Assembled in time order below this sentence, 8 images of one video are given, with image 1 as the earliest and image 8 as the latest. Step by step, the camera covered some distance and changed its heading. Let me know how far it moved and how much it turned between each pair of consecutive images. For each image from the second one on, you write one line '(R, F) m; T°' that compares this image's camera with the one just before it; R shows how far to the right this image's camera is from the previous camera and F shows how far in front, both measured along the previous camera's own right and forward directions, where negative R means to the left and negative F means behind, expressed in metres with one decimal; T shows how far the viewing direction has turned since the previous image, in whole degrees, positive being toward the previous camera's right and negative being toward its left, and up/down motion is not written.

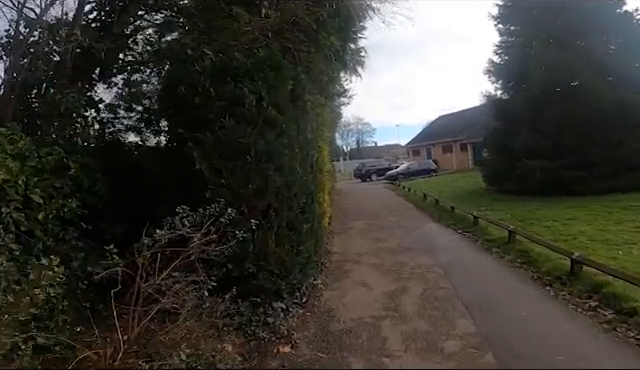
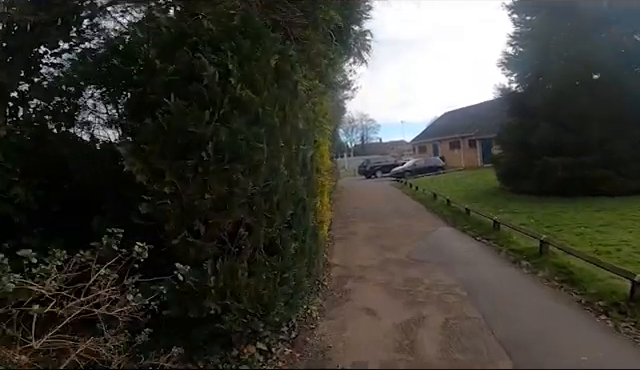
(+0.1, +1.4) m; -1°
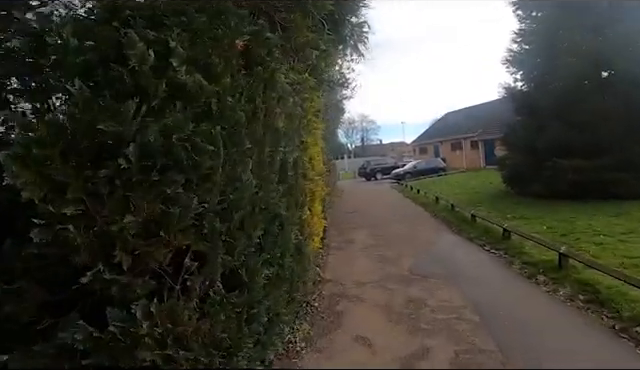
(+0.2, +0.9) m; 0°
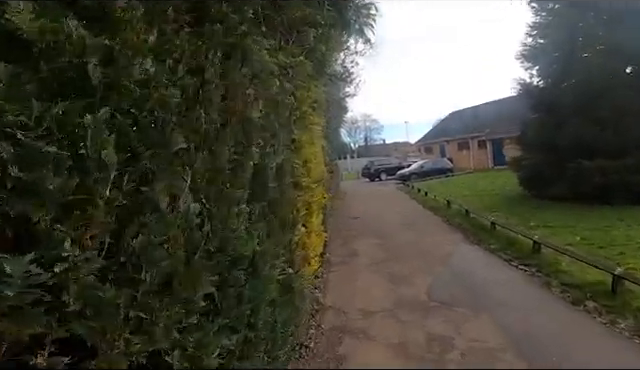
(+0.1, +1.3) m; 0°
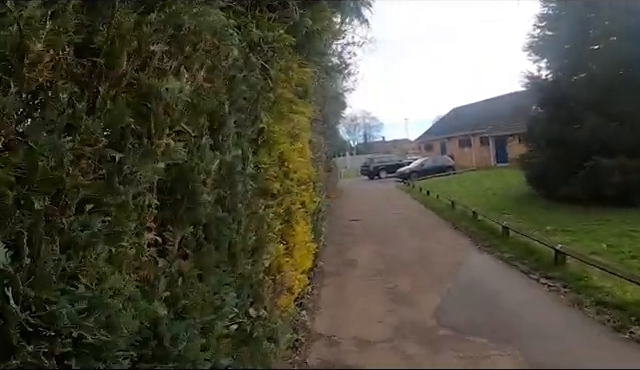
(+0.2, +1.1) m; 0°
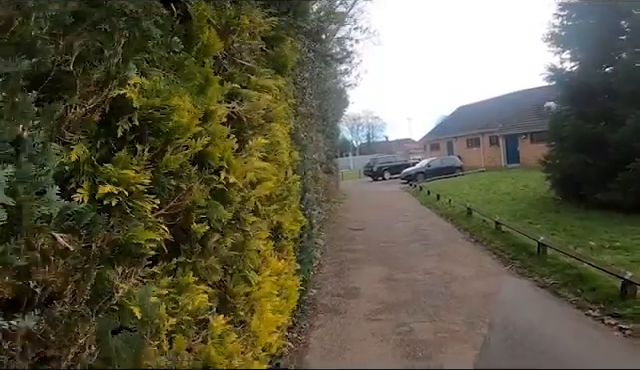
(+0.2, +1.7) m; 0°
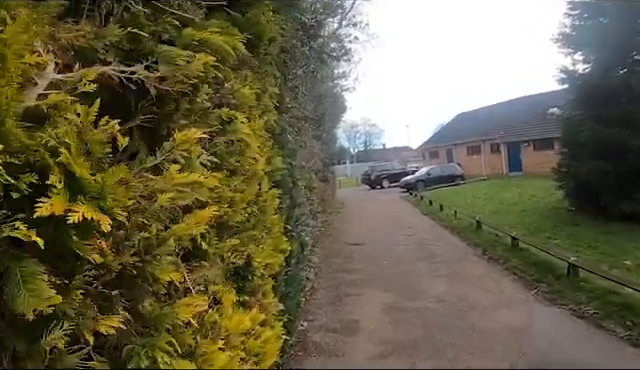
(+0.1, +1.1) m; 0°
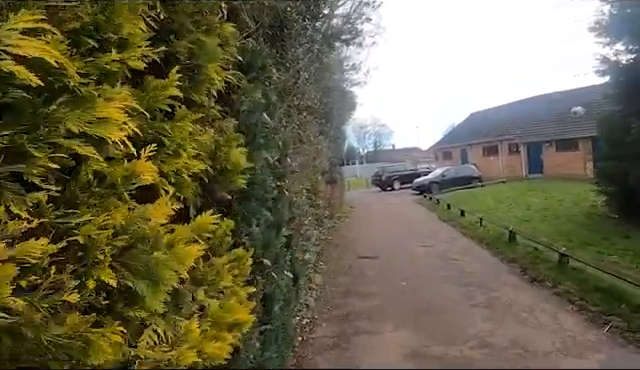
(+0.1, +1.5) m; -1°
